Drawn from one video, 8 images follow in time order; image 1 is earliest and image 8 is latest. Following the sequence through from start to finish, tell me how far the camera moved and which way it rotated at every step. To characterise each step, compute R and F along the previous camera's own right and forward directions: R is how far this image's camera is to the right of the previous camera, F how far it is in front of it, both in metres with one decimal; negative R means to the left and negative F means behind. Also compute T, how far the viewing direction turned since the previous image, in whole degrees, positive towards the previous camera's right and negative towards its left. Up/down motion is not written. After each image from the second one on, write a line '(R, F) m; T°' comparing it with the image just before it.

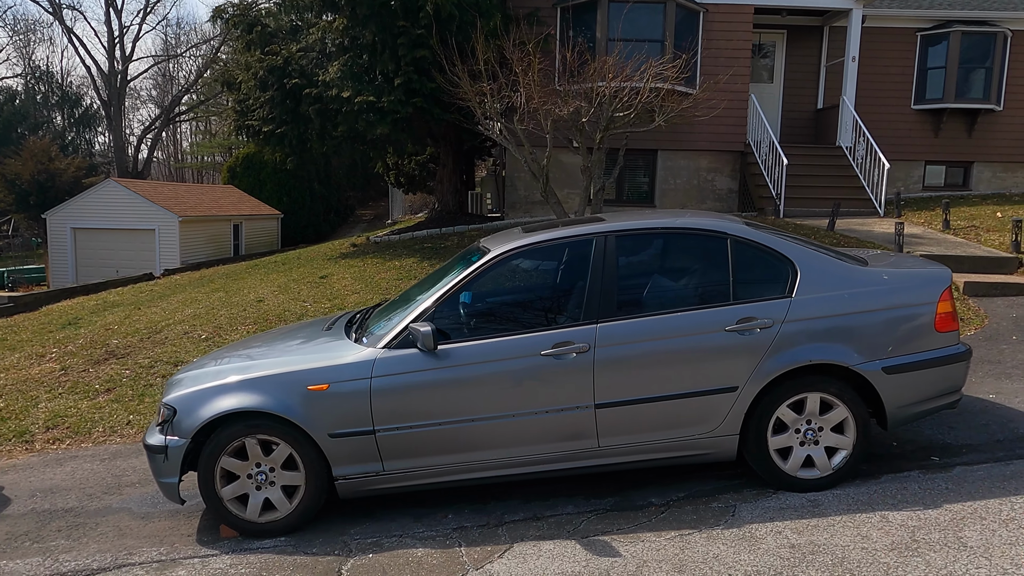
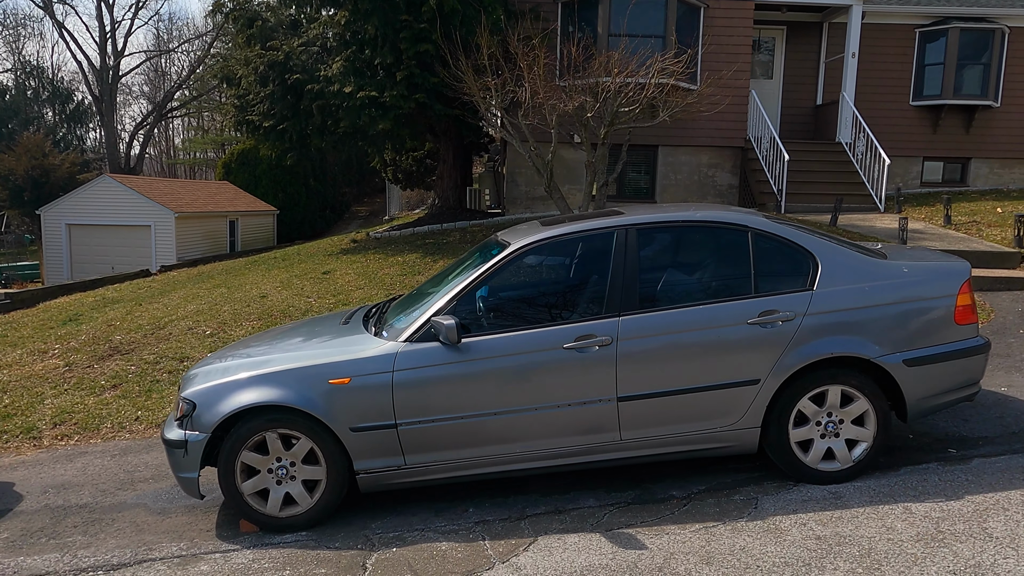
(-0.1, 0.0) m; +1°
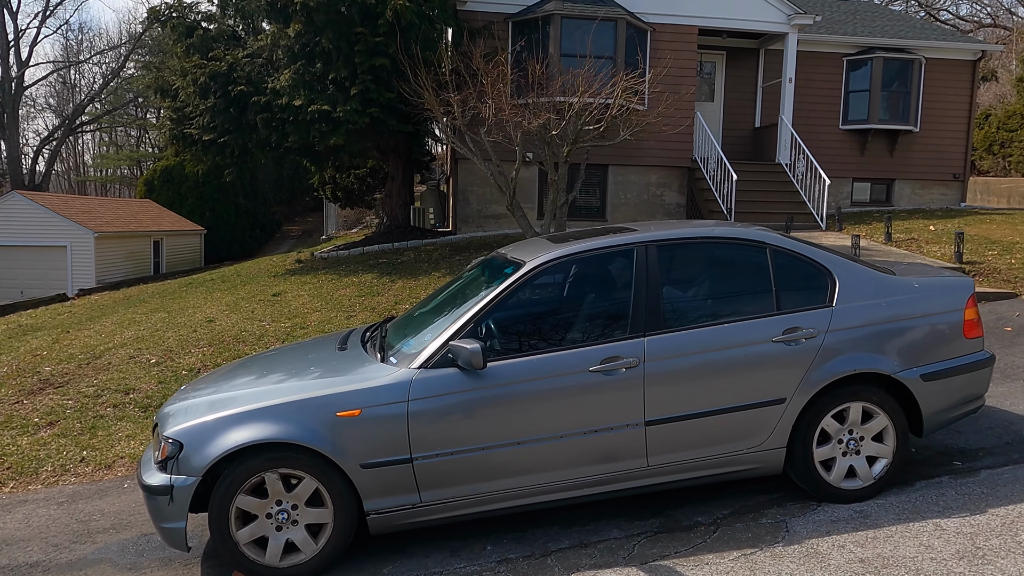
(-0.5, +0.2) m; +6°
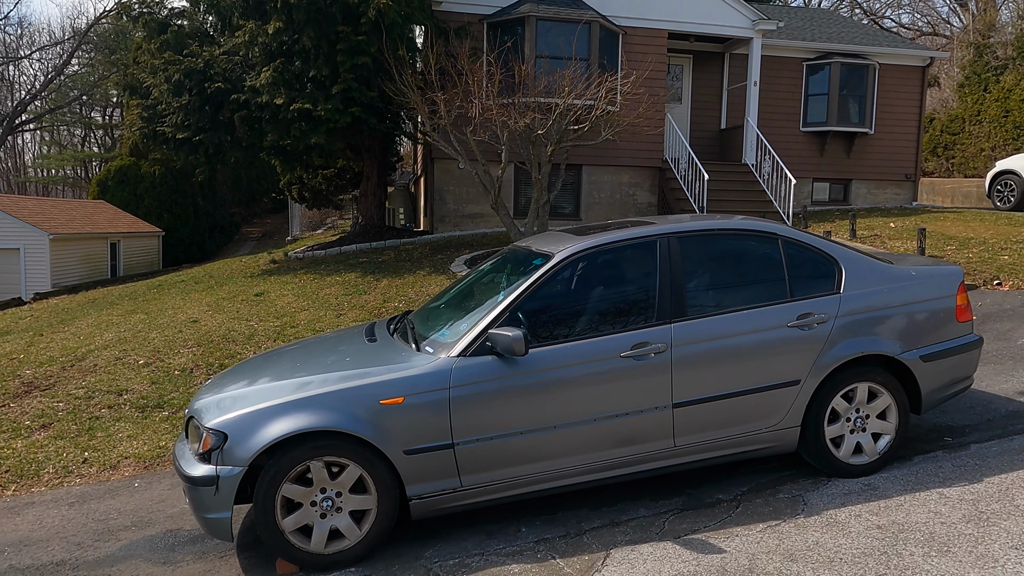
(-0.4, -0.1) m; +4°
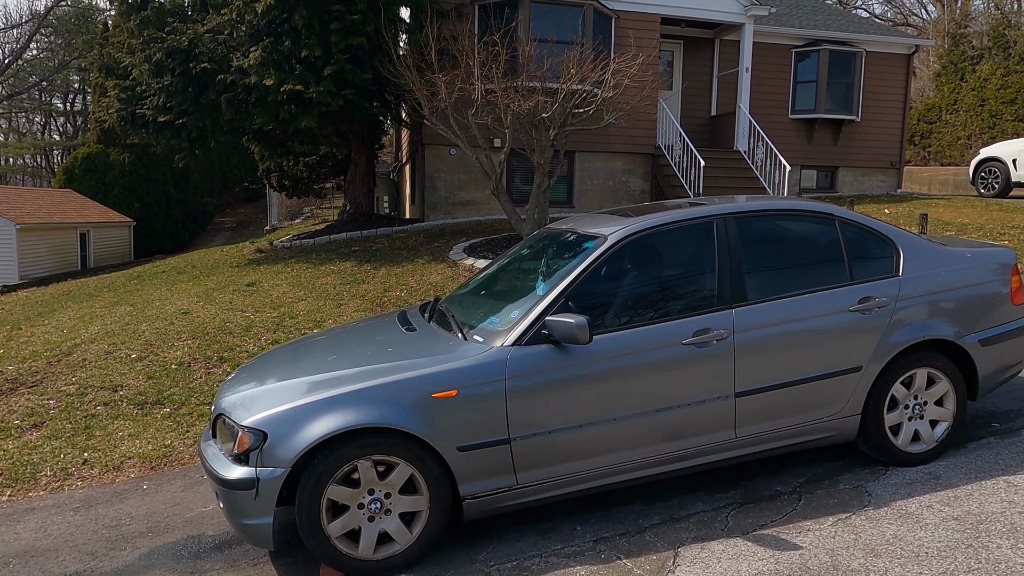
(-0.4, +0.2) m; +2°
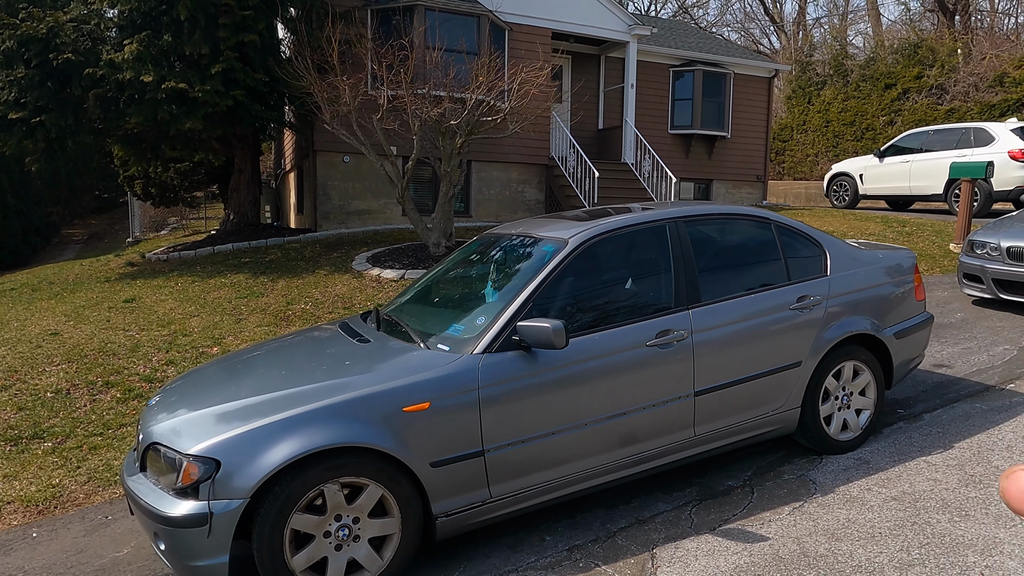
(-0.4, +0.1) m; +10°
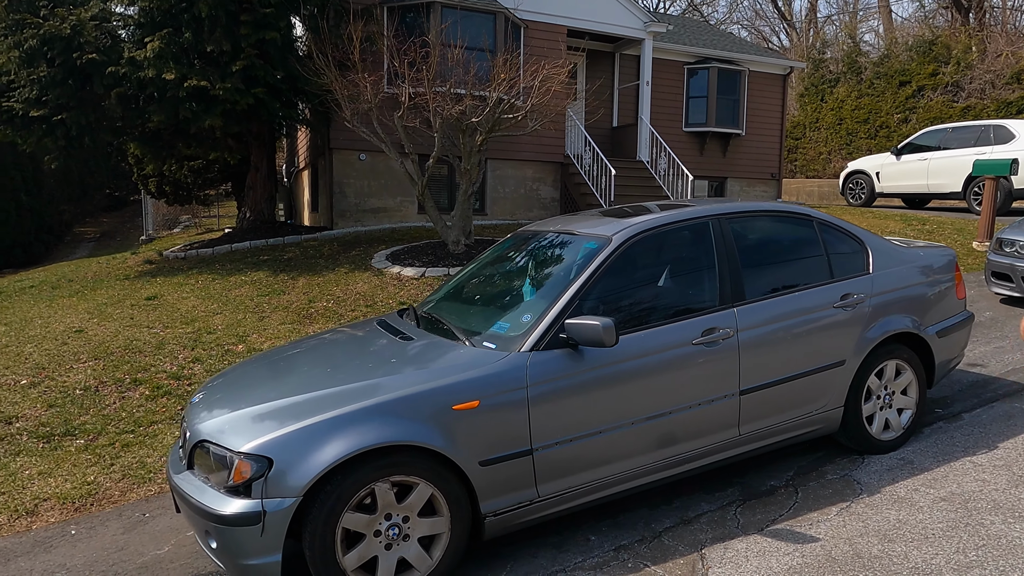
(-0.2, 0.0) m; -1°
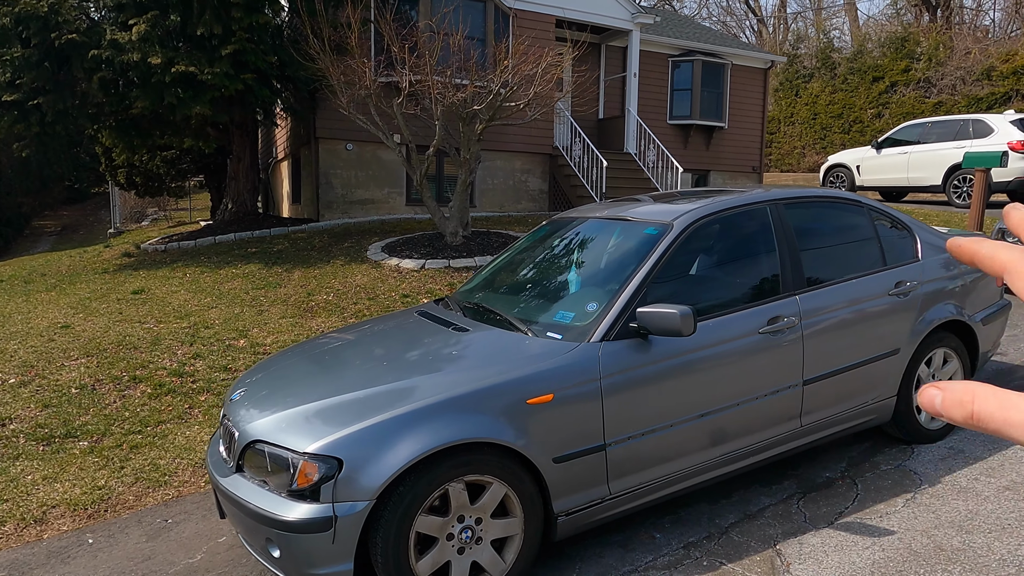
(-0.4, +0.2) m; +3°
